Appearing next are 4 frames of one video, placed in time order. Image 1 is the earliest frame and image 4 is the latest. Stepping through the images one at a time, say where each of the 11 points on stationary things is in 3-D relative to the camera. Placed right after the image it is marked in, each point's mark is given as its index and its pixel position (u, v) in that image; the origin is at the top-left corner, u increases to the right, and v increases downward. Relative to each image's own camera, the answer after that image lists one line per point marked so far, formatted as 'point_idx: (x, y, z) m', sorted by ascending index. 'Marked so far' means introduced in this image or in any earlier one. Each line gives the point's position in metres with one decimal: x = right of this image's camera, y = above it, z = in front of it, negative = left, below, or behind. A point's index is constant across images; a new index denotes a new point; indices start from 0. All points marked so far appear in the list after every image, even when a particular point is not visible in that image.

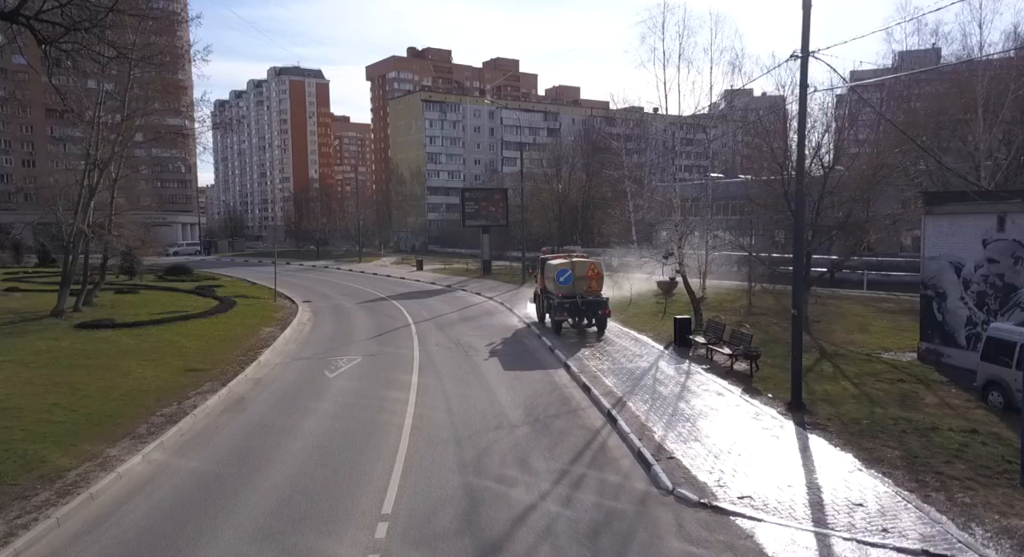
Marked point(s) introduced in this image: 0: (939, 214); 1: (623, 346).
0: (+8.8, +1.3, +13.5) m
1: (+2.8, -1.7, +16.3) m
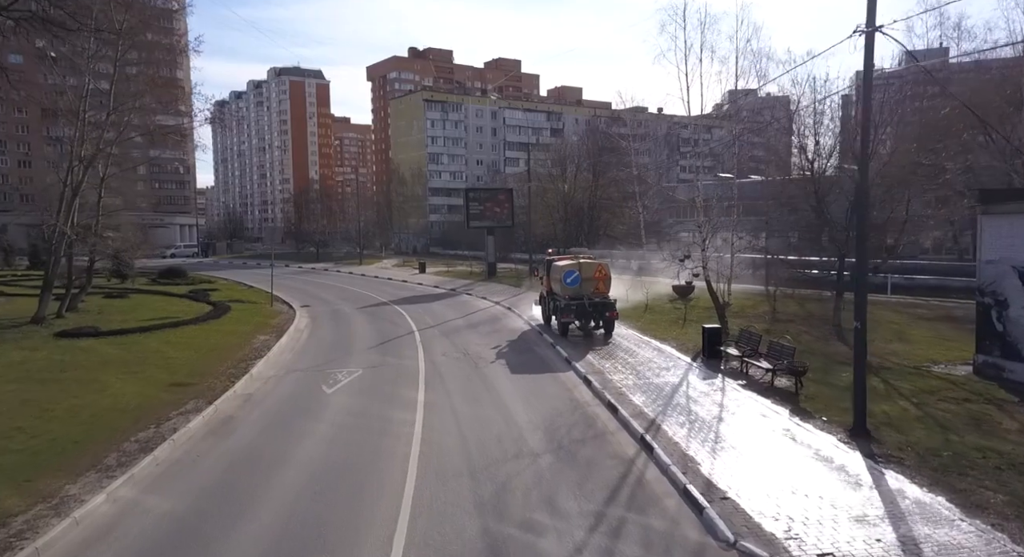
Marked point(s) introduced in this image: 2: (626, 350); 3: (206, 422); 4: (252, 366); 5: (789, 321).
0: (+9.1, +1.2, +12.2) m
1: (+3.1, -1.8, +15.1) m
2: (+2.8, -1.8, +16.3) m
3: (-5.2, -2.4, +11.0) m
4: (-6.0, -2.0, +15.0) m
5: (+8.1, -1.2, +19.1) m
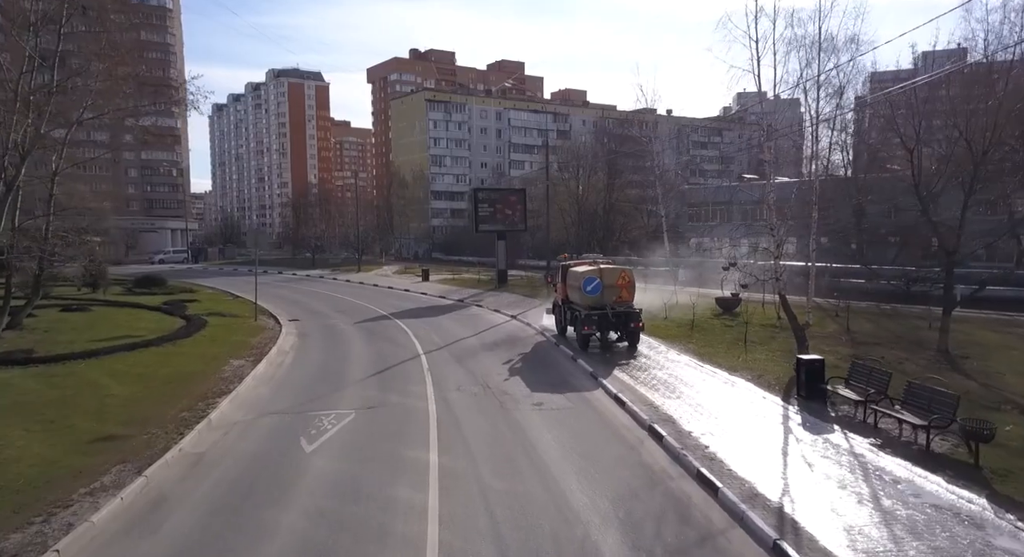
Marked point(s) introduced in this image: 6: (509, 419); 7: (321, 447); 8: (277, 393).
0: (+9.8, +0.9, +8.9) m
1: (+3.7, -2.1, +11.7) m
2: (+3.5, -2.1, +12.9) m
3: (-4.5, -2.7, +7.6) m
4: (-5.3, -2.3, +11.6) m
5: (+8.8, -1.6, +15.7) m
6: (-0.1, -2.4, +11.3) m
7: (-2.9, -2.5, +10.0) m
8: (-4.8, -2.3, +13.4) m
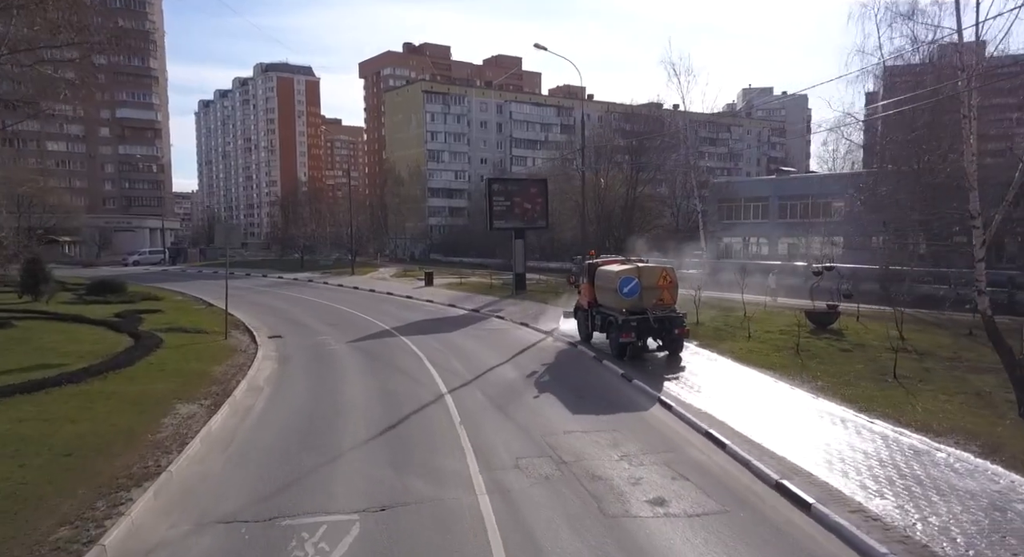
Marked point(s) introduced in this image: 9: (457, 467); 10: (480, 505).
0: (+11.0, +0.8, +4.3) m
1: (+4.9, -2.3, +7.1) m
2: (+4.6, -2.3, +8.2) m
3: (-3.3, -2.8, +2.9) m
4: (-4.1, -2.5, +6.9) m
5: (+9.9, -1.8, +11.2) m
6: (+1.1, -2.6, +6.6) m
7: (-1.7, -2.7, +5.3) m
8: (-3.7, -2.5, +8.6) m
9: (-0.8, -2.4, +8.6) m
10: (-0.4, -2.5, +7.4) m
